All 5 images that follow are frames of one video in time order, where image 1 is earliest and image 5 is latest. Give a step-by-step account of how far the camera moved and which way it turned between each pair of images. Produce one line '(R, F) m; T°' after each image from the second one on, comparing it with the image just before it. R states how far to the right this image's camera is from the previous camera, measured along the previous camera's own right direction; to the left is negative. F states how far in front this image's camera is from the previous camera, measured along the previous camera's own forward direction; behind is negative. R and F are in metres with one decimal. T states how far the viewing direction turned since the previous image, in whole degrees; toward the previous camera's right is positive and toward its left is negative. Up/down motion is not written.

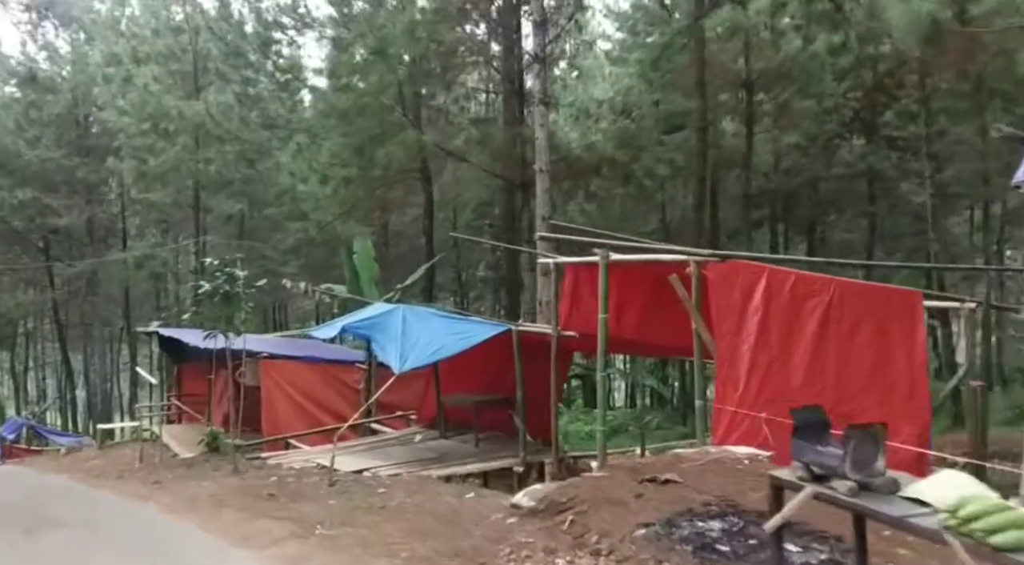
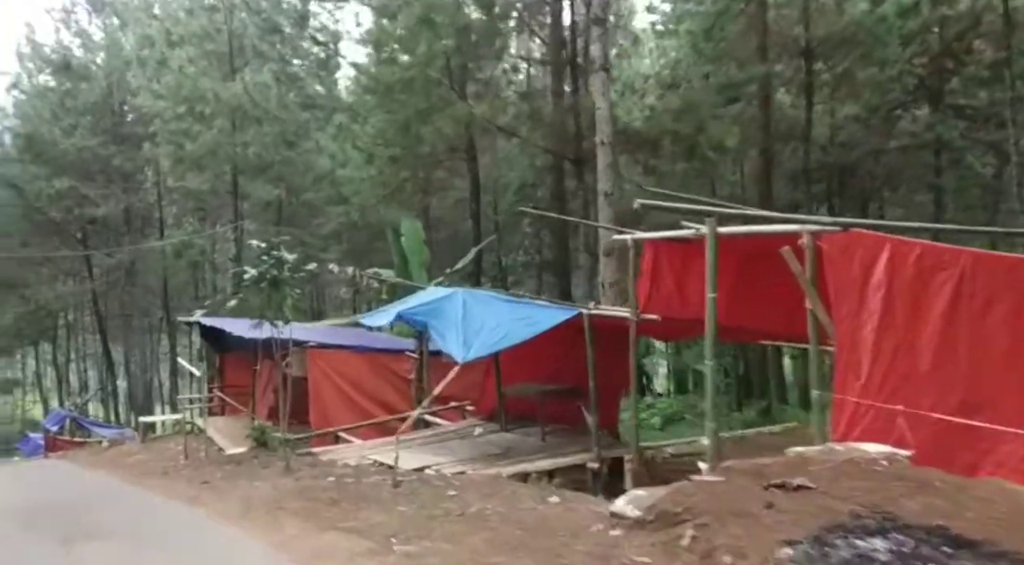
(-0.4, +0.8) m; -2°
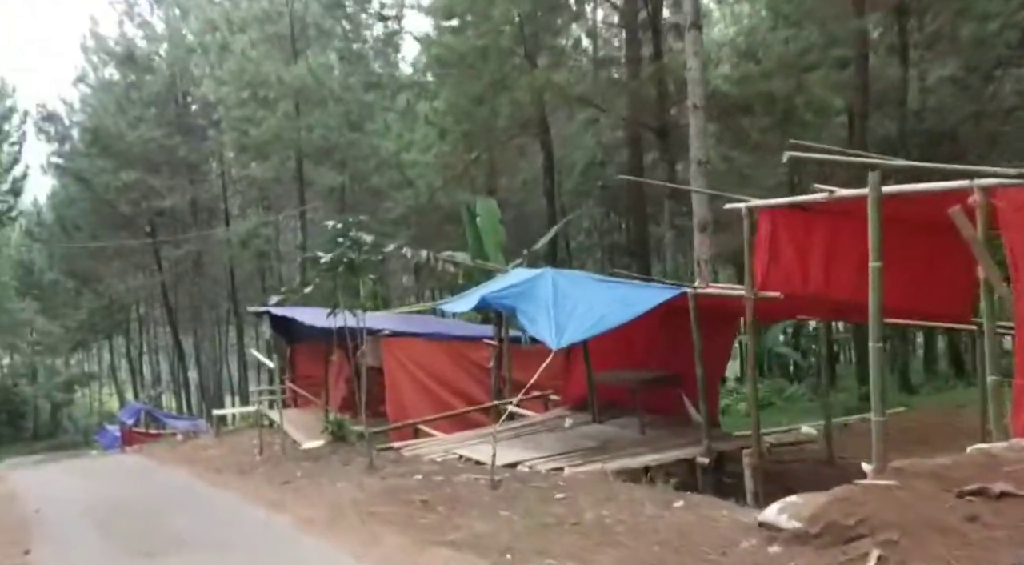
(-0.3, +0.8) m; -4°
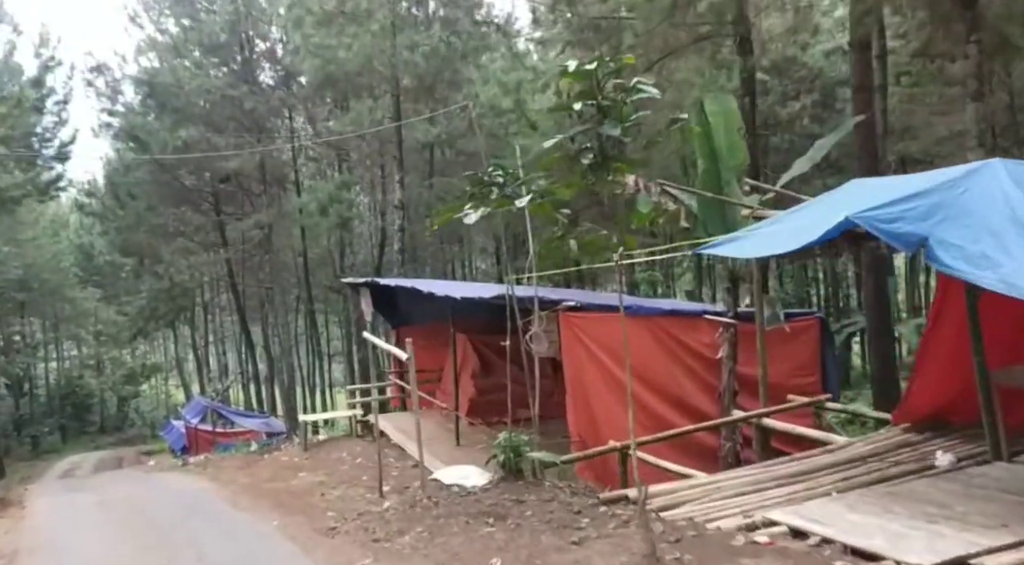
(-1.7, +4.6) m; -3°
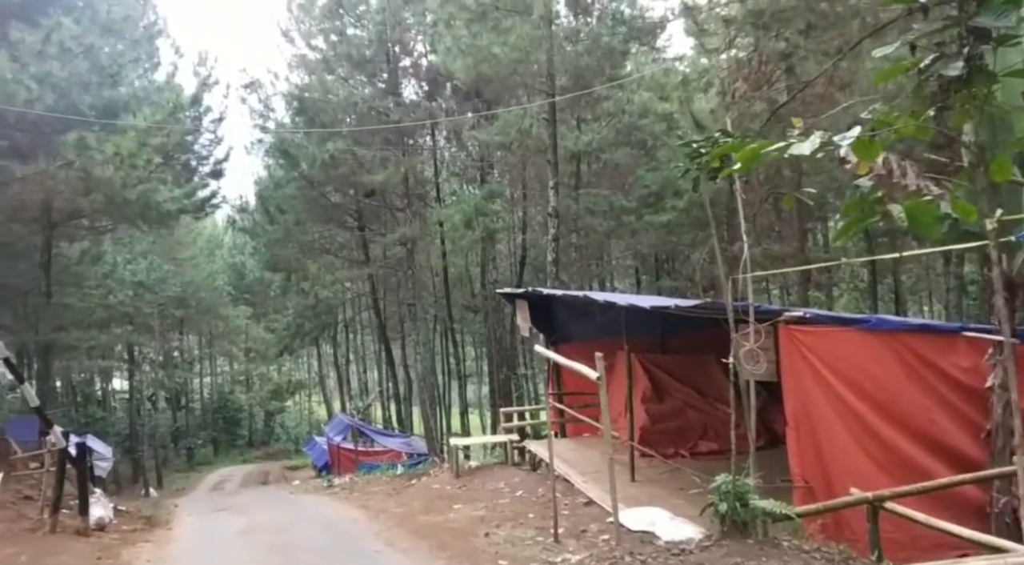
(-0.5, +1.5) m; -8°
